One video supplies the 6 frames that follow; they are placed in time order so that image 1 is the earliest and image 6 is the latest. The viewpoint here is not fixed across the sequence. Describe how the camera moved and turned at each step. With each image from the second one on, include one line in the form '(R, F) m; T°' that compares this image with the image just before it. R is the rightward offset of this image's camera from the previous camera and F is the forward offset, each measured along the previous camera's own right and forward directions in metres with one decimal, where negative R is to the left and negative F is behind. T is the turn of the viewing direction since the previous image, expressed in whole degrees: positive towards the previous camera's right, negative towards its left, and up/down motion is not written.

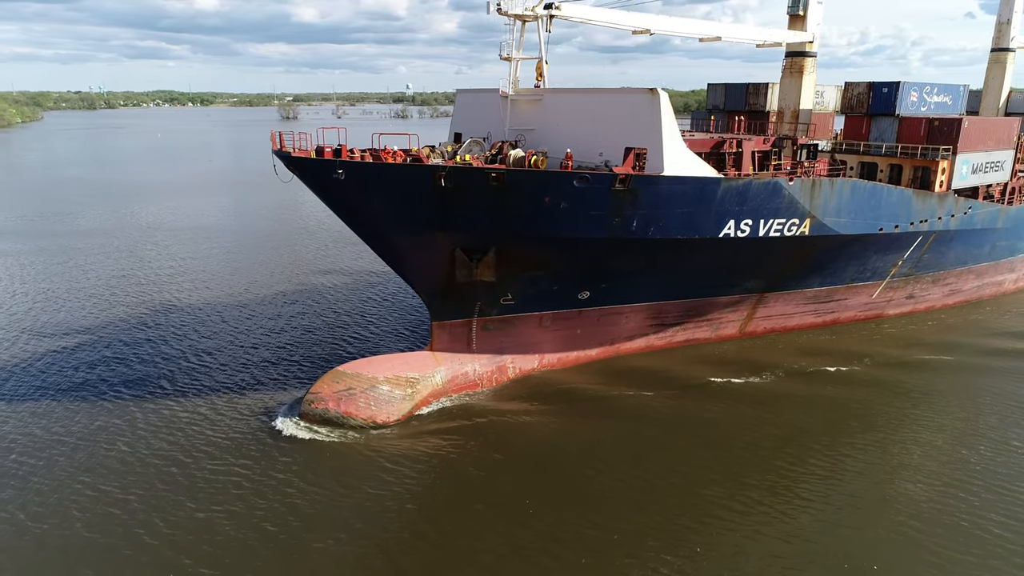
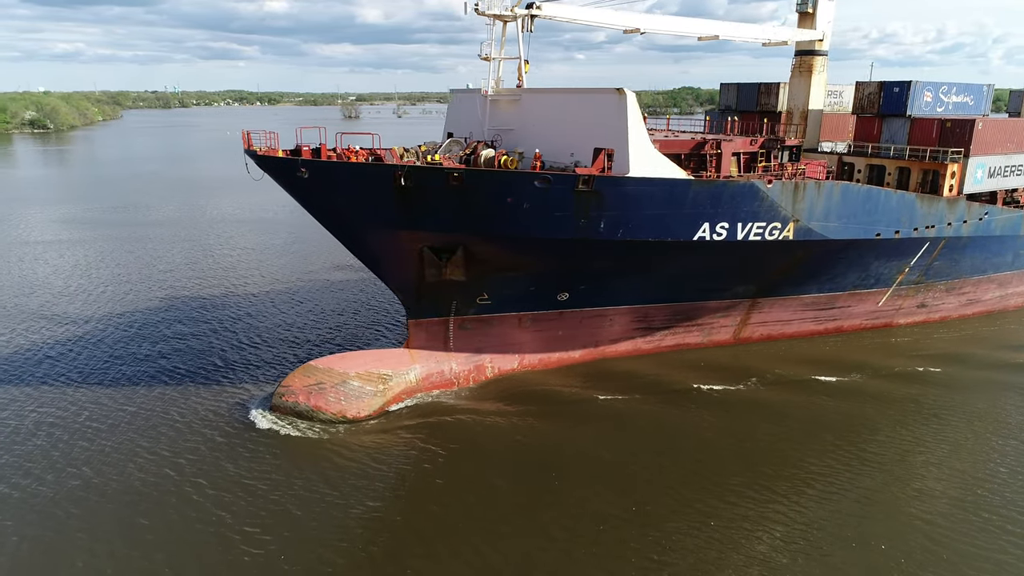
(+1.3, 0.0) m; -4°
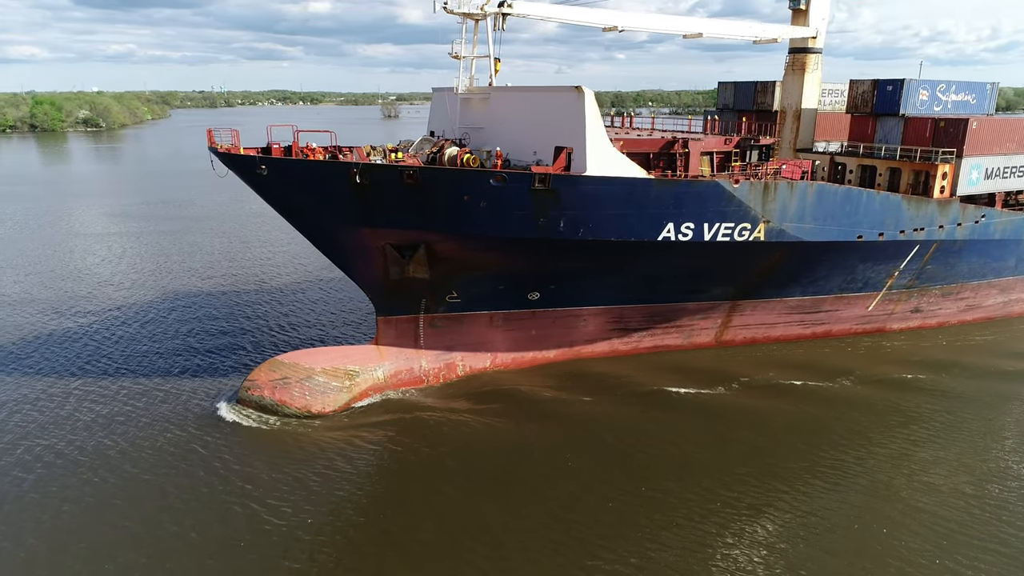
(+1.1, 0.0) m; -3°
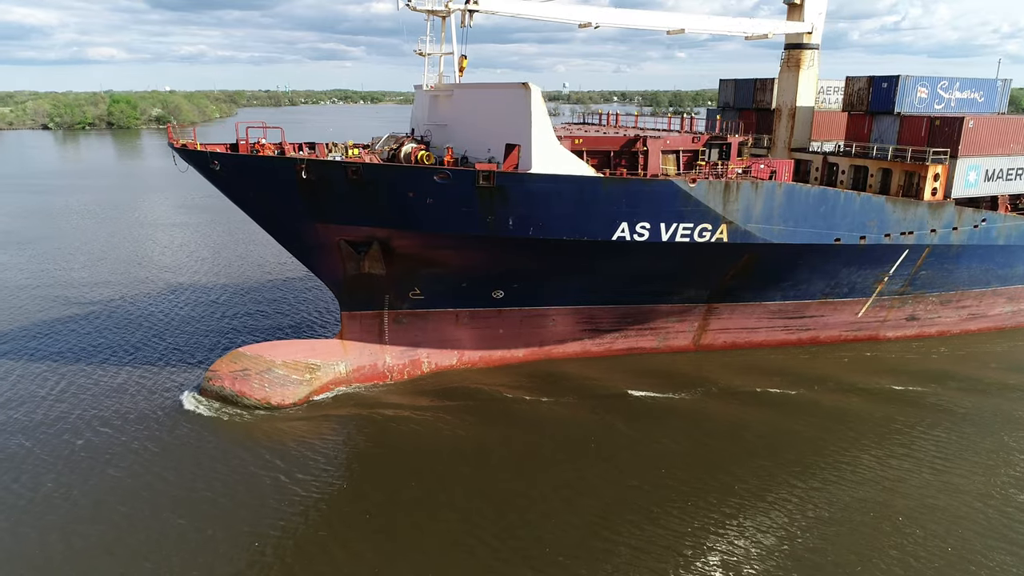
(+1.5, +0.1) m; -4°
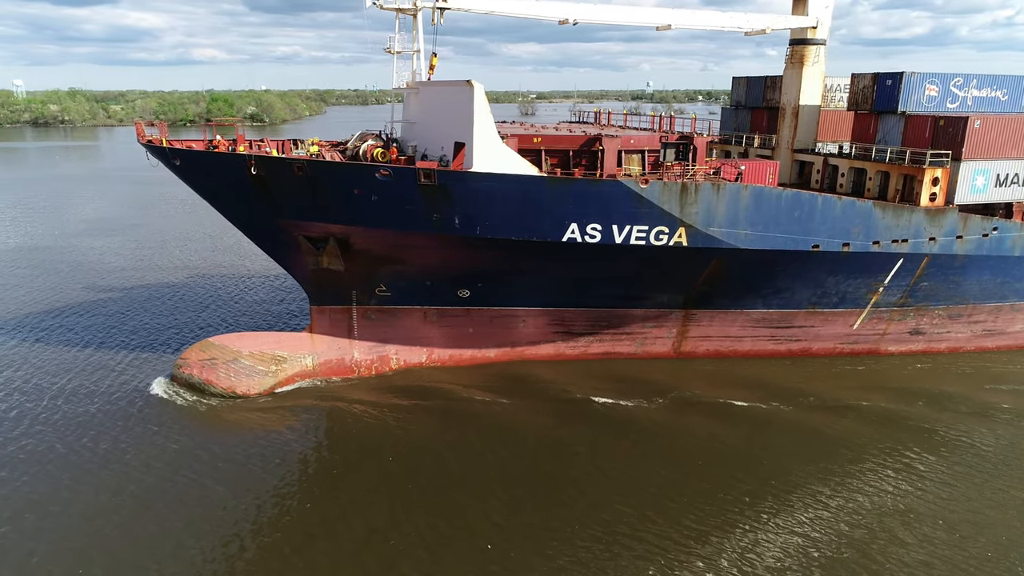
(+1.8, +0.2) m; -6°
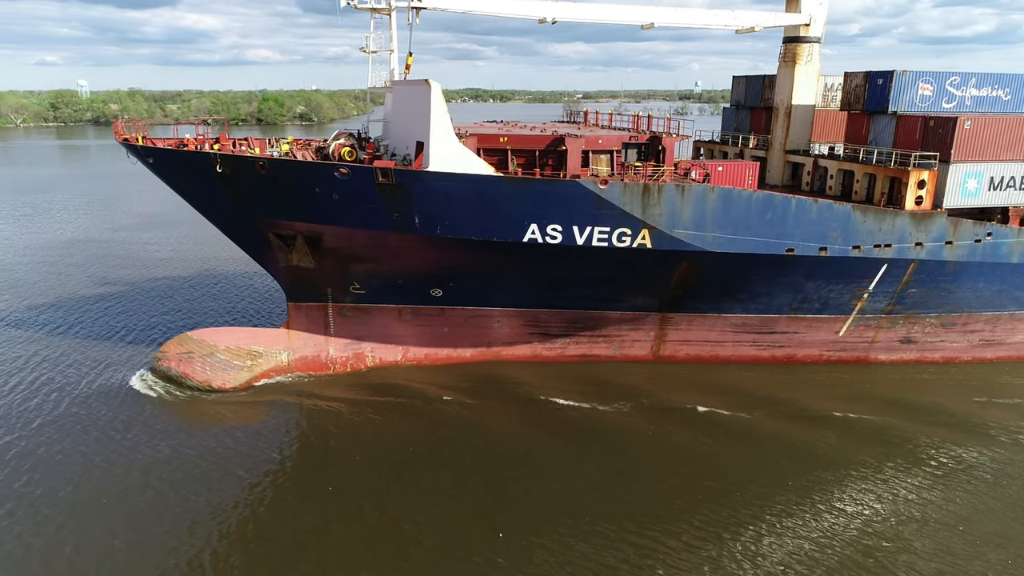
(+1.2, +0.1) m; -3°
